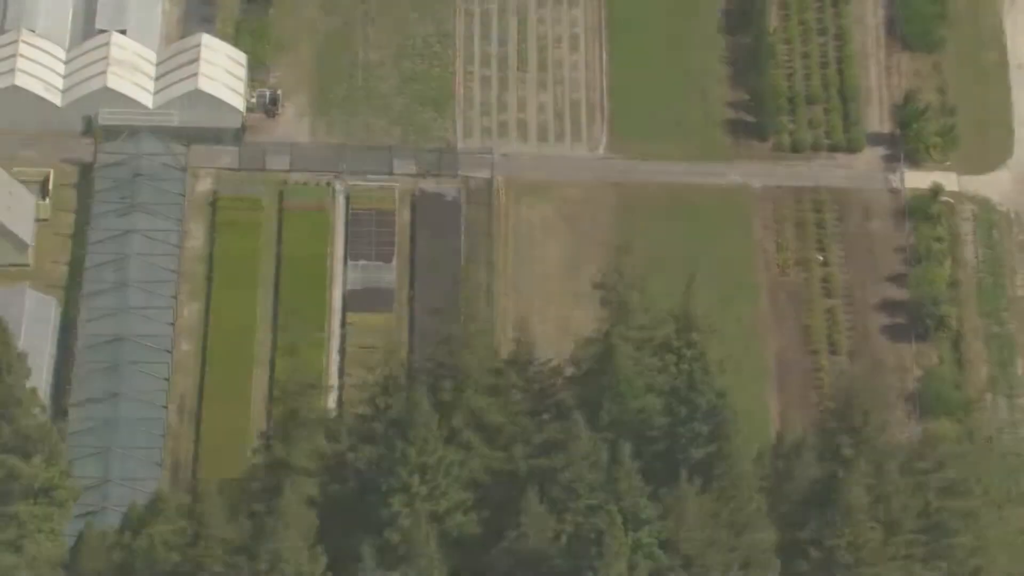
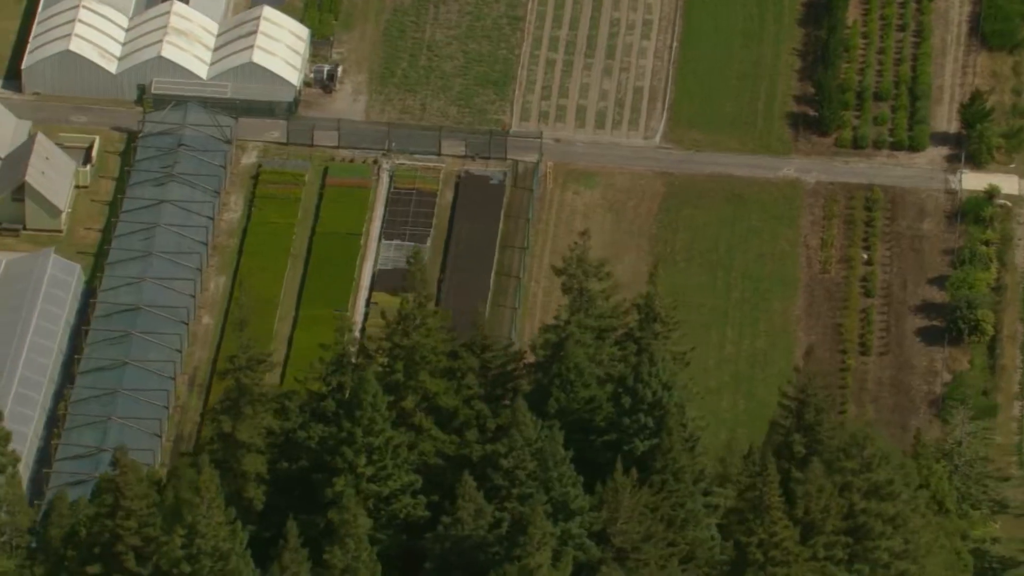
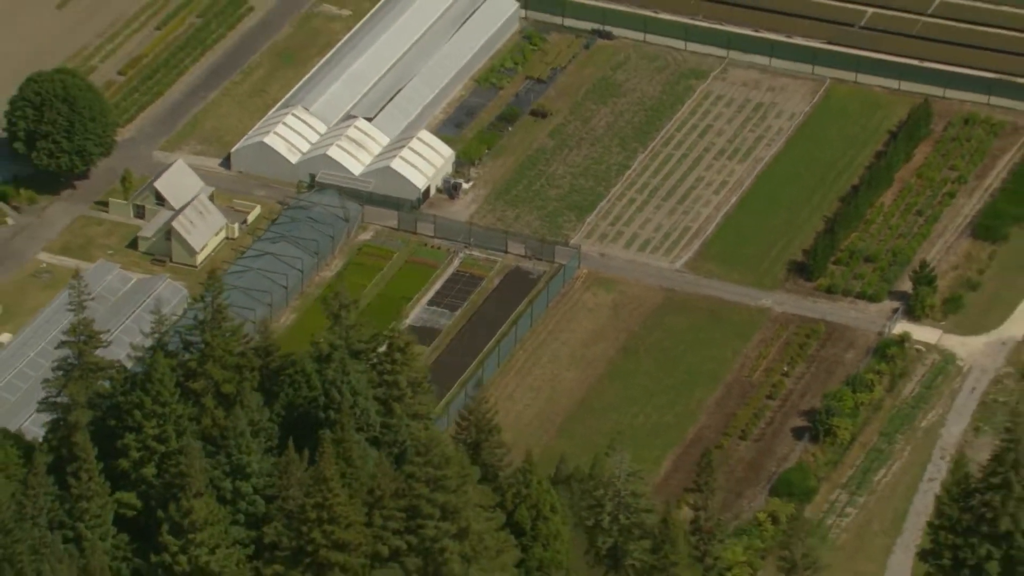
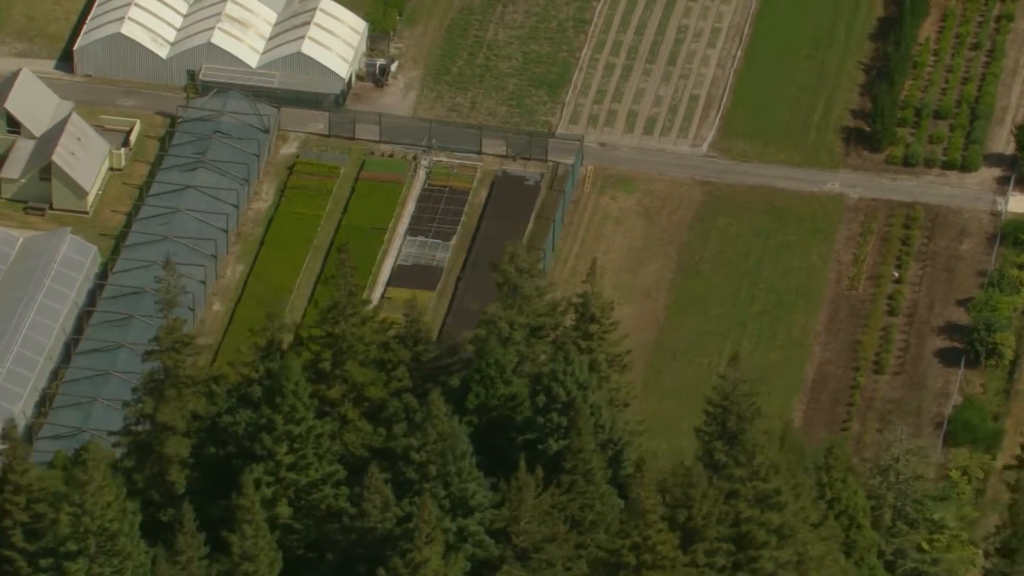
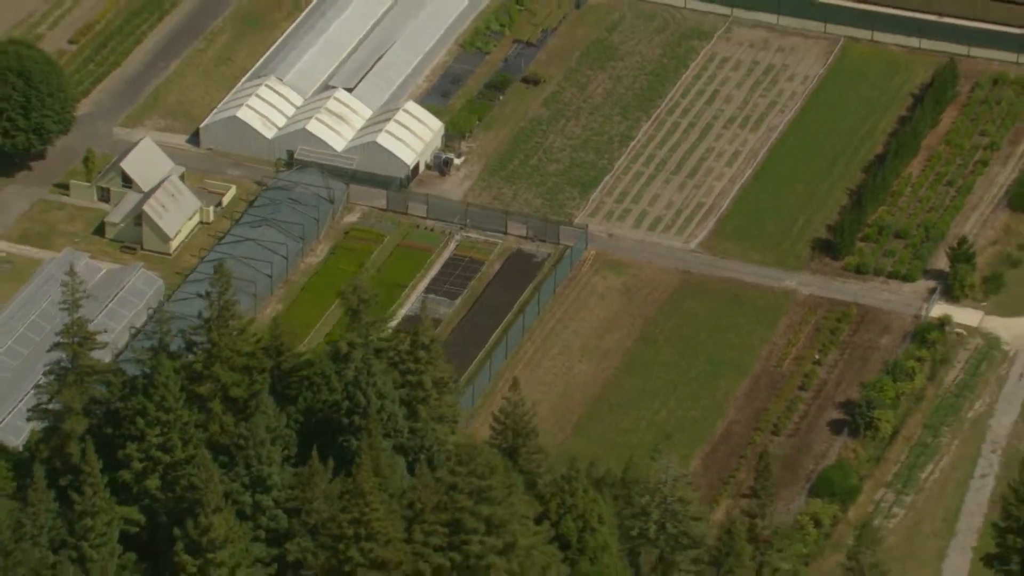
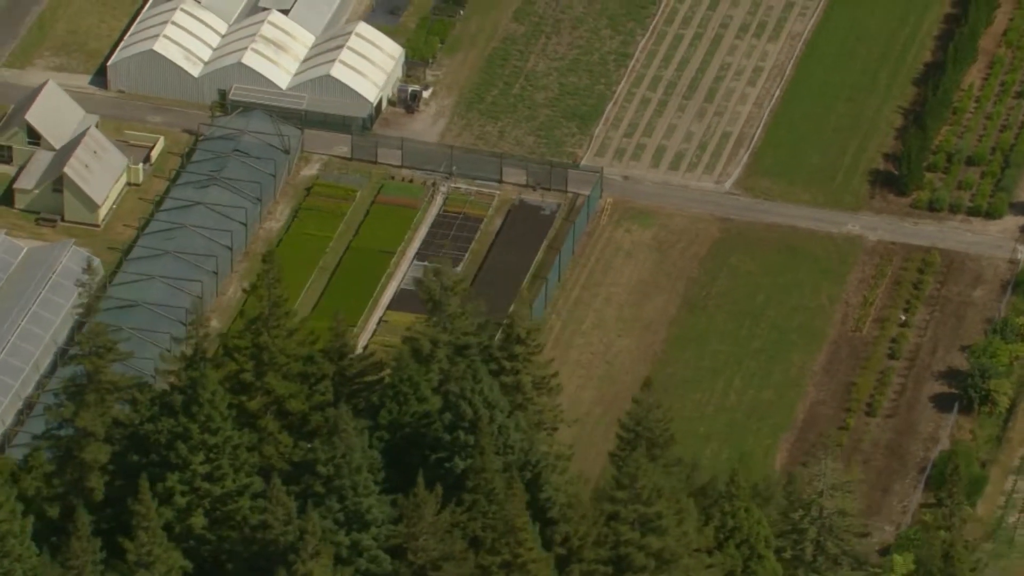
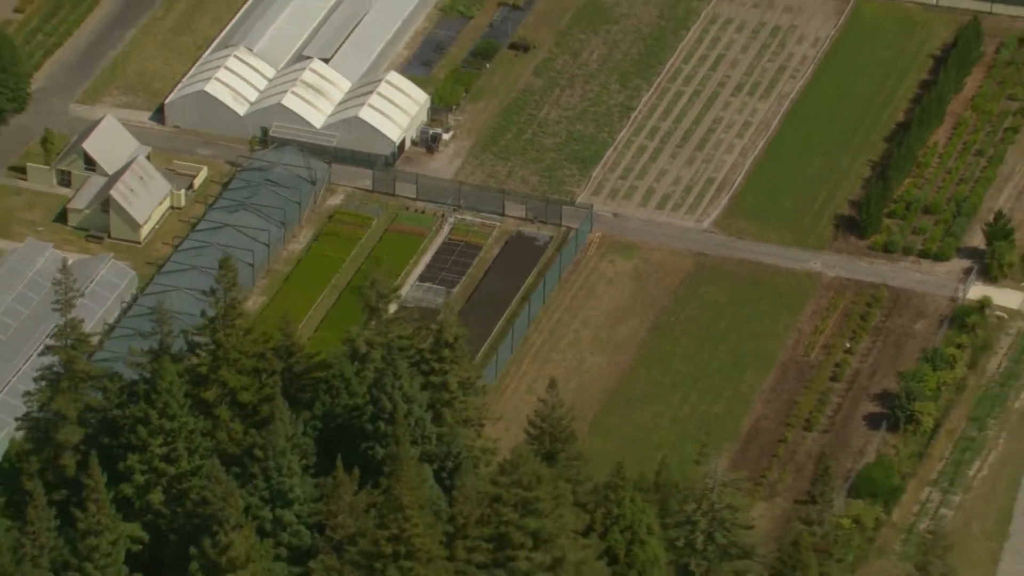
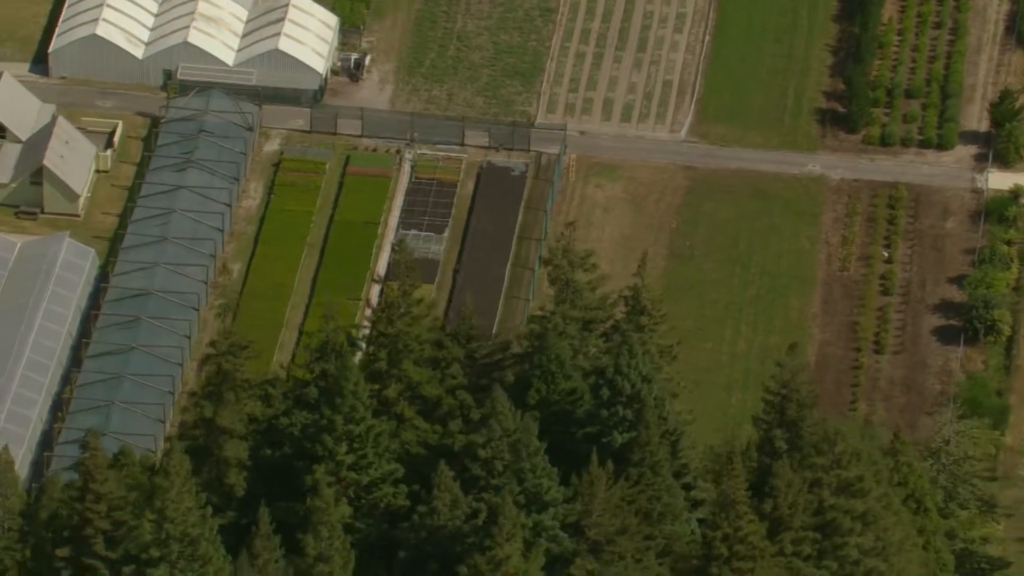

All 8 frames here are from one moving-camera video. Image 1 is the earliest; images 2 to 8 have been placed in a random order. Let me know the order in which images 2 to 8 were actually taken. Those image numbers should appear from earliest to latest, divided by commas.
2, 8, 4, 6, 7, 5, 3
